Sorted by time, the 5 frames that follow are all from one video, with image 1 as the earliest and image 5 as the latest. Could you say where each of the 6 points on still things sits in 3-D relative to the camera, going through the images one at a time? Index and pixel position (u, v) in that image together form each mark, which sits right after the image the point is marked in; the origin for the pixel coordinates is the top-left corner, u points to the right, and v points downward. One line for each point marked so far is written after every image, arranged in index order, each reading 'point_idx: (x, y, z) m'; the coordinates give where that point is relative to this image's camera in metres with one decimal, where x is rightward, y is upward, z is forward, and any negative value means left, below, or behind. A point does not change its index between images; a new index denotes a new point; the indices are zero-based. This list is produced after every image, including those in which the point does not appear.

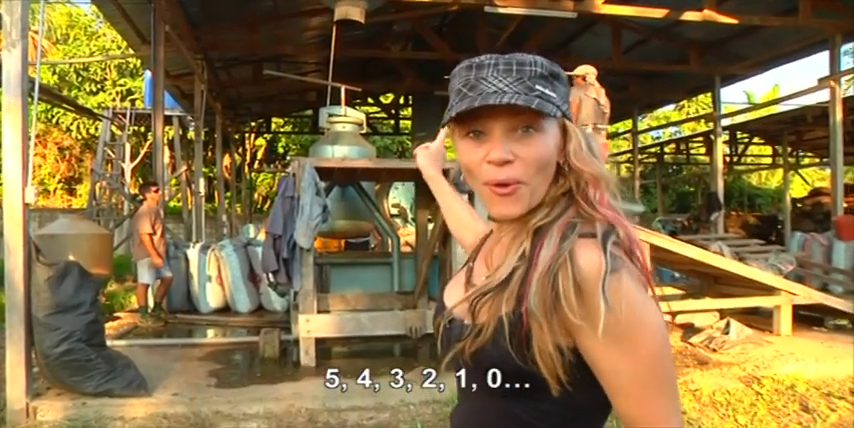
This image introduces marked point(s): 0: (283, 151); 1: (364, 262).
0: (-4.0, +1.8, +17.1) m
1: (-0.7, -0.5, +7.7) m
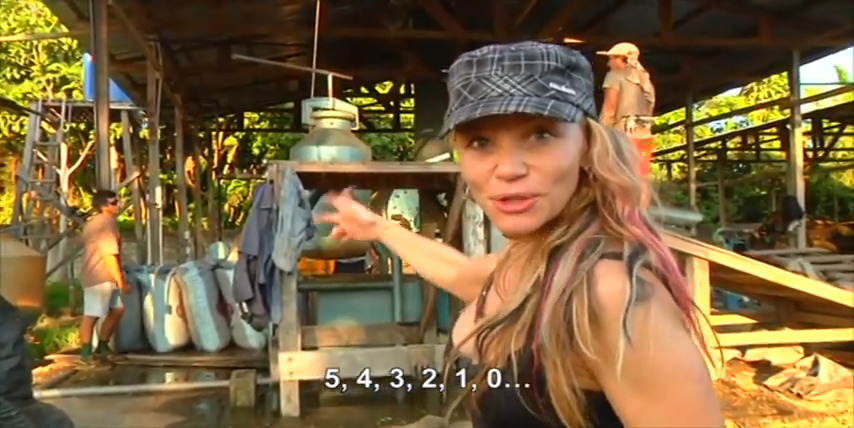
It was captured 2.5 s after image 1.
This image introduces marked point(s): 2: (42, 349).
0: (-3.9, +1.4, +15.8) m
1: (-0.6, -0.7, +6.2) m
2: (-3.8, -1.3, +6.7) m
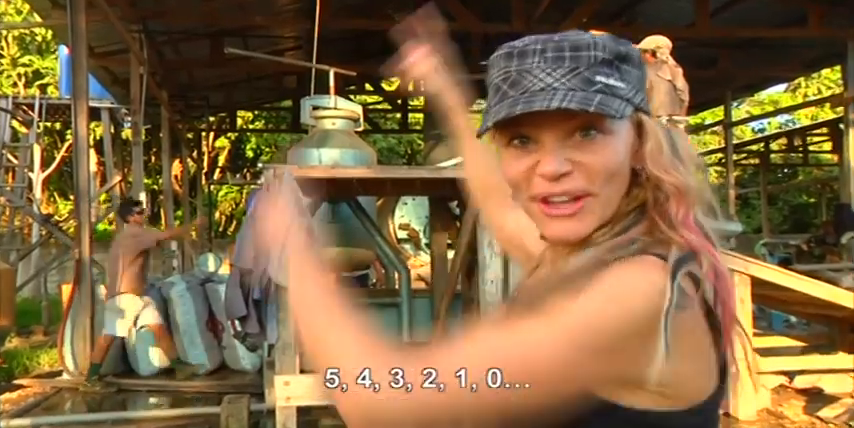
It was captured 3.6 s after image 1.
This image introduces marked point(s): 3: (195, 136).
0: (-3.7, +1.3, +15.2) m
1: (-0.5, -0.7, +5.7) m
2: (-3.7, -1.4, +6.2) m
3: (-4.1, +1.4, +12.2) m
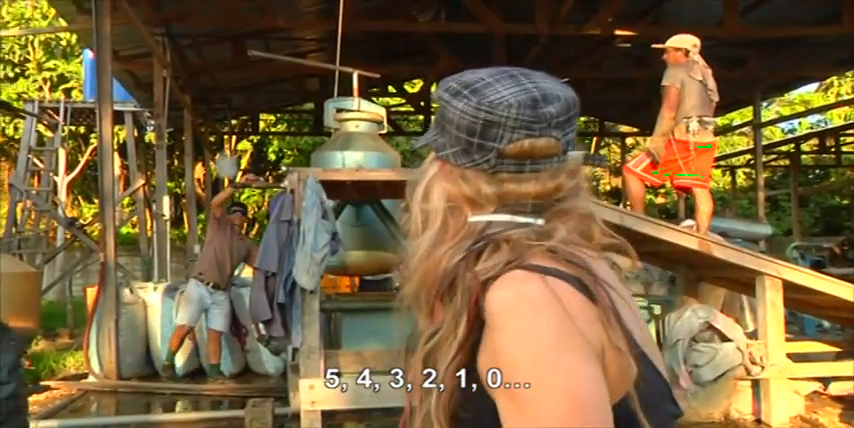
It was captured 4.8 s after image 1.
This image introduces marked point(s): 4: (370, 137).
0: (-3.3, +1.2, +15.3) m
1: (-0.4, -0.7, +5.6) m
2: (-3.5, -1.4, +6.2) m
3: (-3.7, +1.3, +12.2) m
4: (-0.5, +0.6, +5.5) m
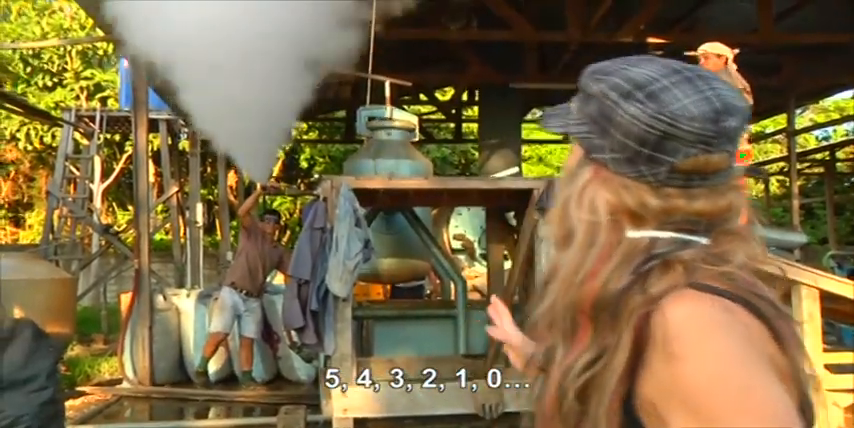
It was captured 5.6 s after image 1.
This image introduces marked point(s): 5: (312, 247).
0: (-2.8, +1.1, +15.3) m
1: (-0.1, -0.8, +5.6) m
2: (-3.2, -1.5, +6.3) m
3: (-3.3, +1.2, +12.3) m
4: (-0.2, +0.6, +5.5) m
5: (-0.8, -0.2, +5.0) m
